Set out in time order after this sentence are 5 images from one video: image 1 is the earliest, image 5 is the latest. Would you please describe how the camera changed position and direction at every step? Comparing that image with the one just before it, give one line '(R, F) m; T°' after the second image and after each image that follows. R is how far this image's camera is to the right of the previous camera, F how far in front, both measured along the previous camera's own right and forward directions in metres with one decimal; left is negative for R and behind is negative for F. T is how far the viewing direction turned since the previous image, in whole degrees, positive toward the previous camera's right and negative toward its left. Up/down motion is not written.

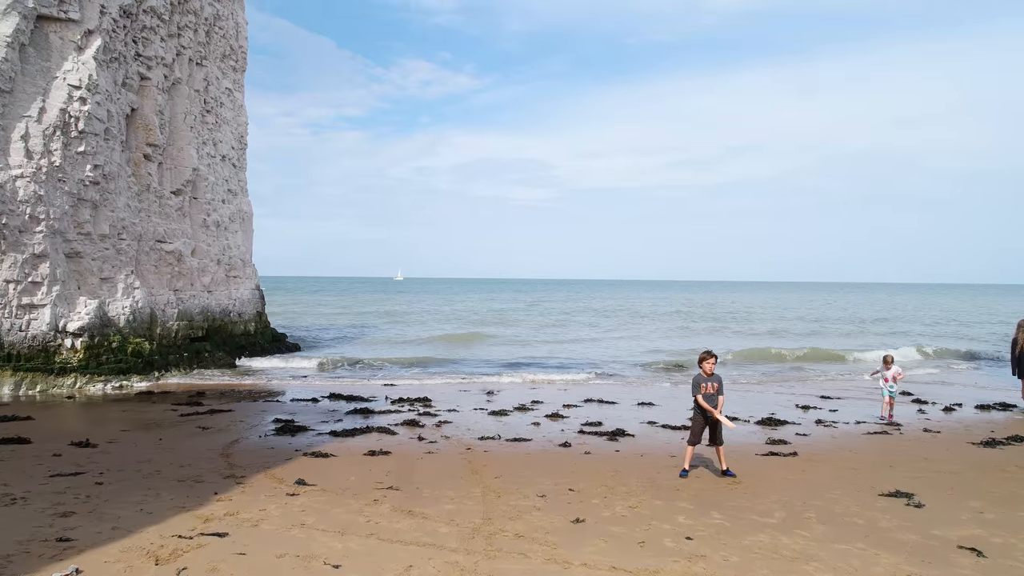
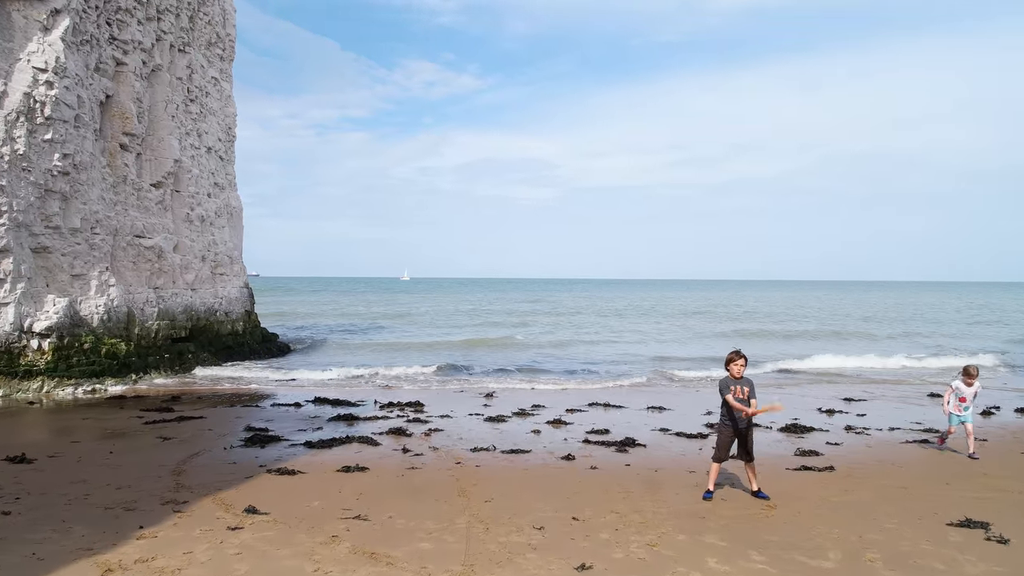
(+0.1, +1.0) m; 0°
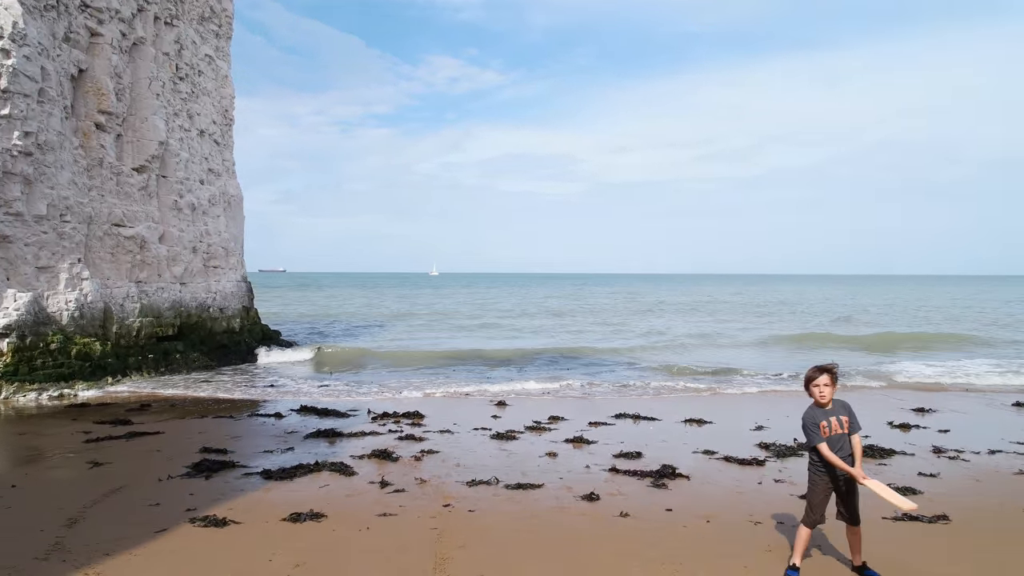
(+0.2, +1.6) m; -2°
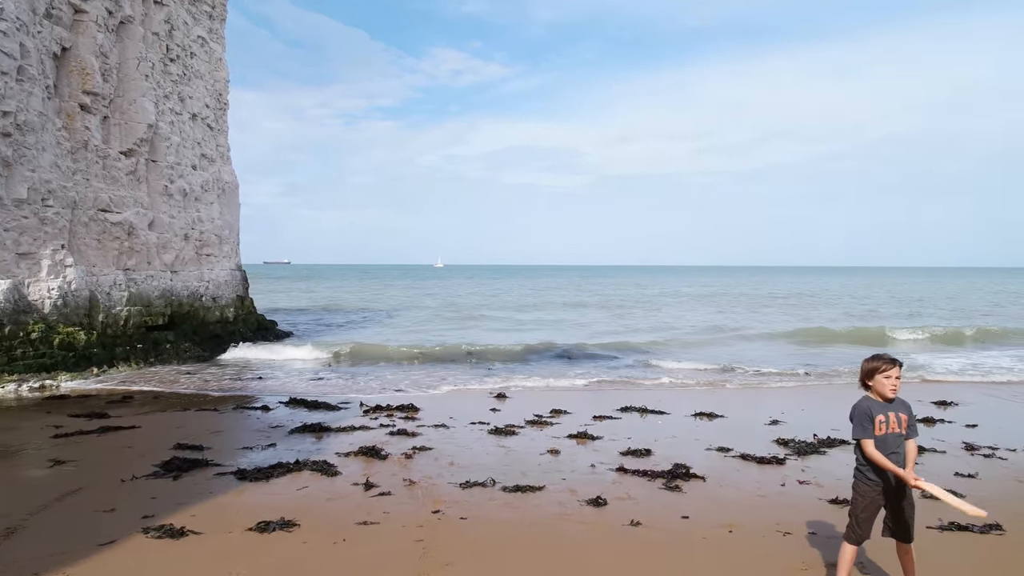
(+0.1, +0.6) m; 0°
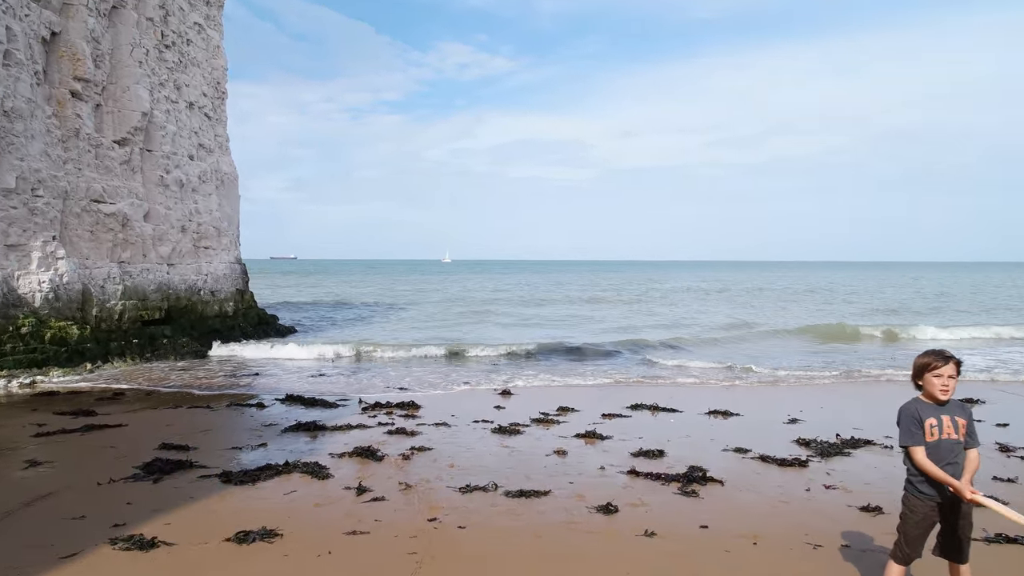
(0.0, +0.4) m; 0°
